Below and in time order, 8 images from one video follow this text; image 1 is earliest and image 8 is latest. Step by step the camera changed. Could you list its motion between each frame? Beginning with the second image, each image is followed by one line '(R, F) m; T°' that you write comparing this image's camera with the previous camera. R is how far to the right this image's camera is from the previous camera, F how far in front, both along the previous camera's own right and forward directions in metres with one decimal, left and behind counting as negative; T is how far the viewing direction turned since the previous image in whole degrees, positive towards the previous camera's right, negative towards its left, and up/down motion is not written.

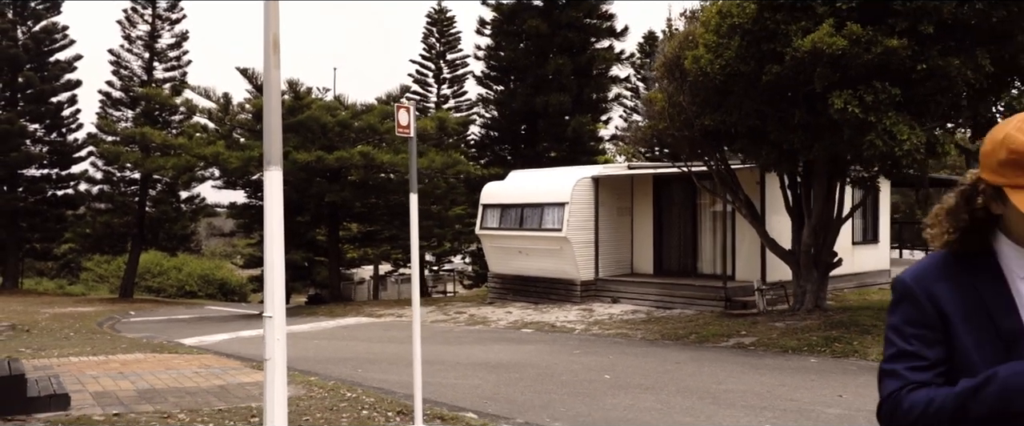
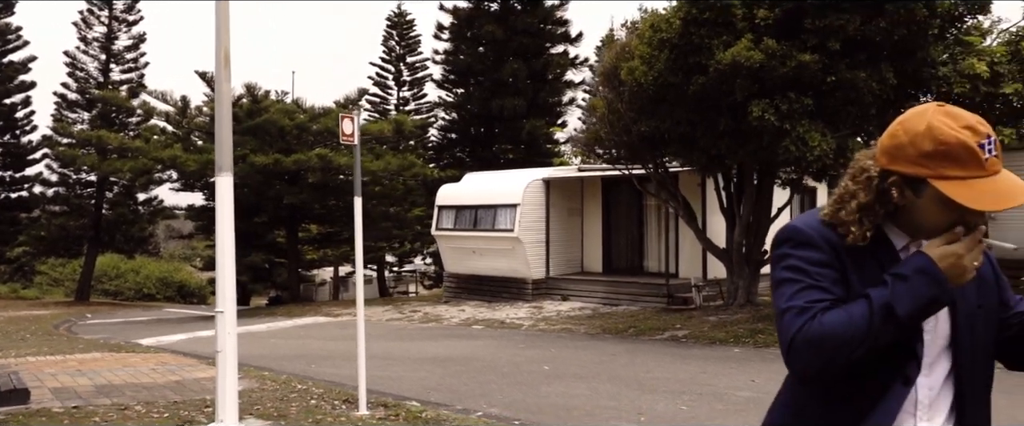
(+0.3, -0.6) m; +3°
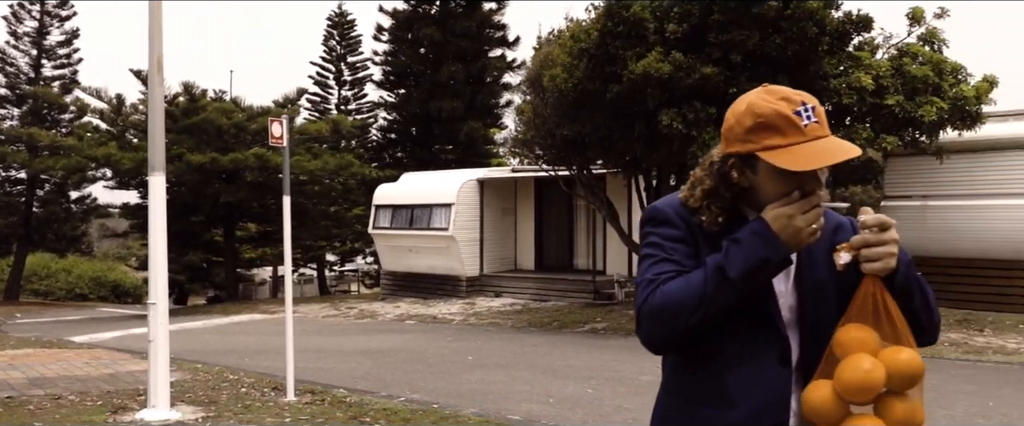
(+0.3, -0.6) m; +4°
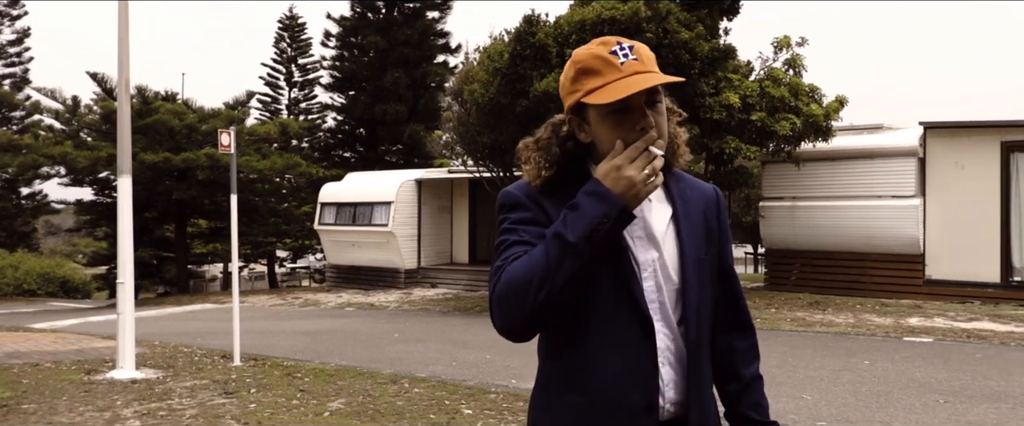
(+0.6, -1.8) m; +3°
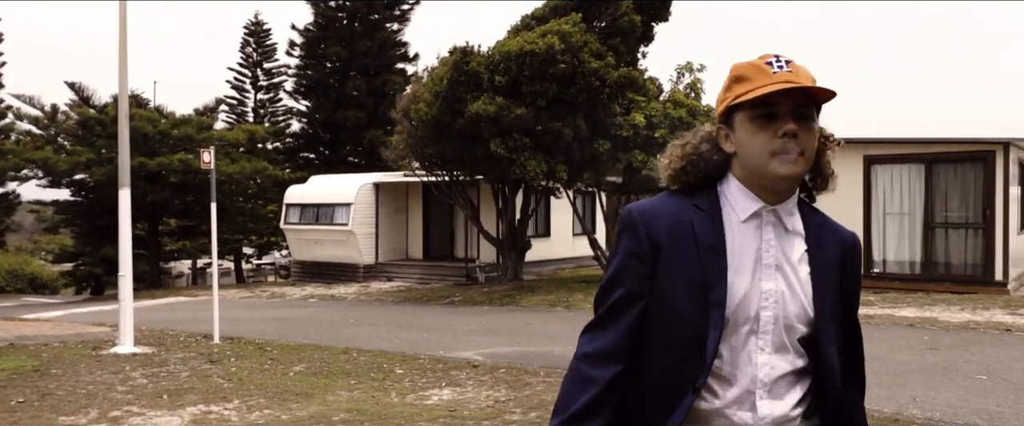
(+0.5, -2.2) m; +2°
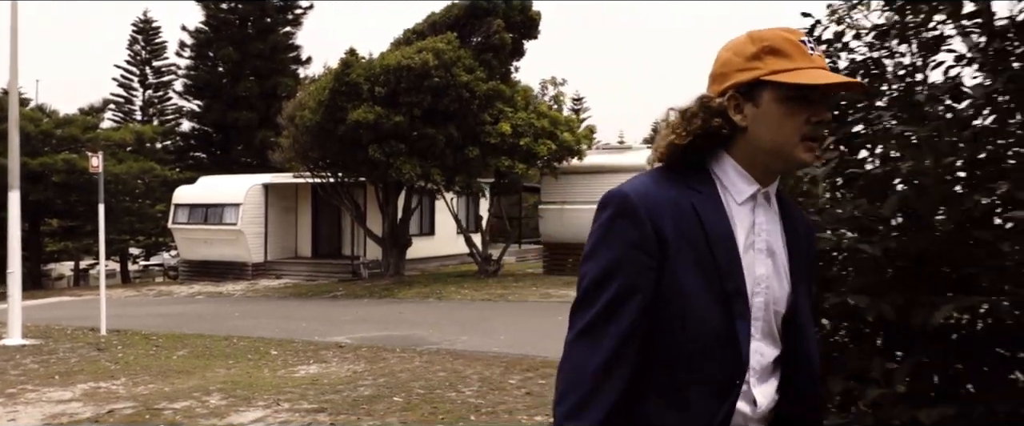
(+0.5, -1.5) m; +7°
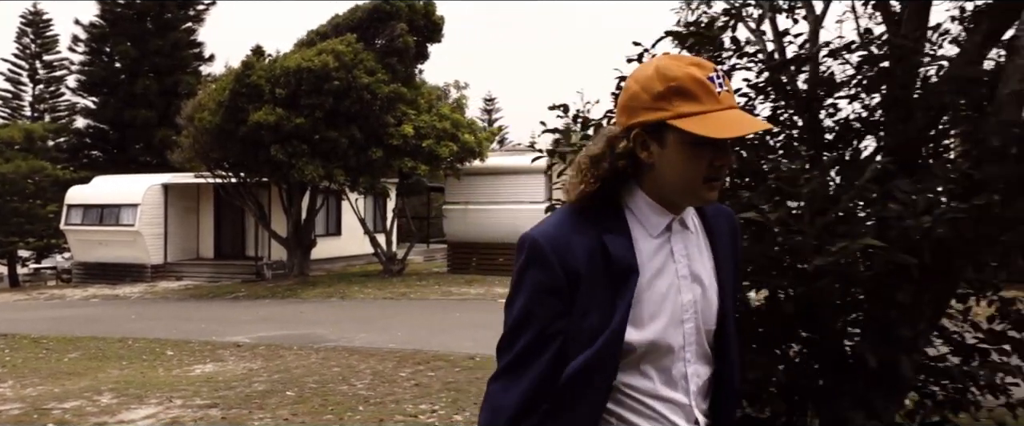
(+0.2, -0.5) m; +6°
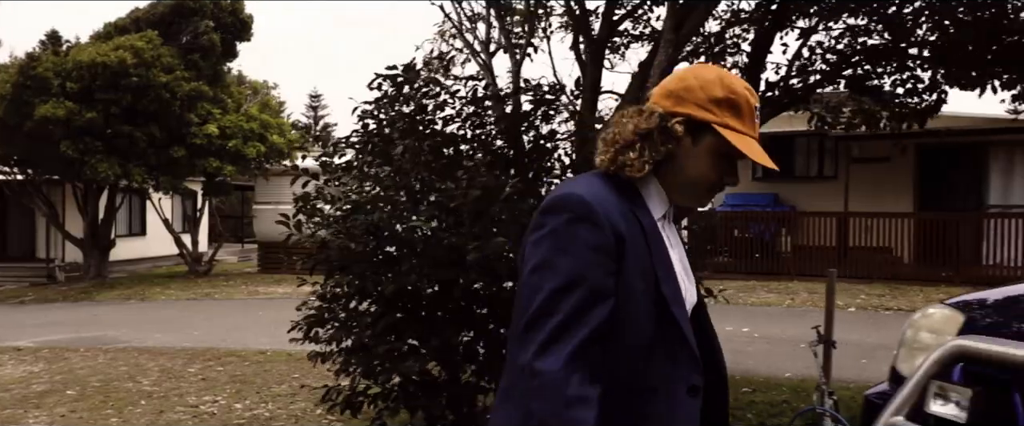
(+0.4, -0.8) m; +12°
